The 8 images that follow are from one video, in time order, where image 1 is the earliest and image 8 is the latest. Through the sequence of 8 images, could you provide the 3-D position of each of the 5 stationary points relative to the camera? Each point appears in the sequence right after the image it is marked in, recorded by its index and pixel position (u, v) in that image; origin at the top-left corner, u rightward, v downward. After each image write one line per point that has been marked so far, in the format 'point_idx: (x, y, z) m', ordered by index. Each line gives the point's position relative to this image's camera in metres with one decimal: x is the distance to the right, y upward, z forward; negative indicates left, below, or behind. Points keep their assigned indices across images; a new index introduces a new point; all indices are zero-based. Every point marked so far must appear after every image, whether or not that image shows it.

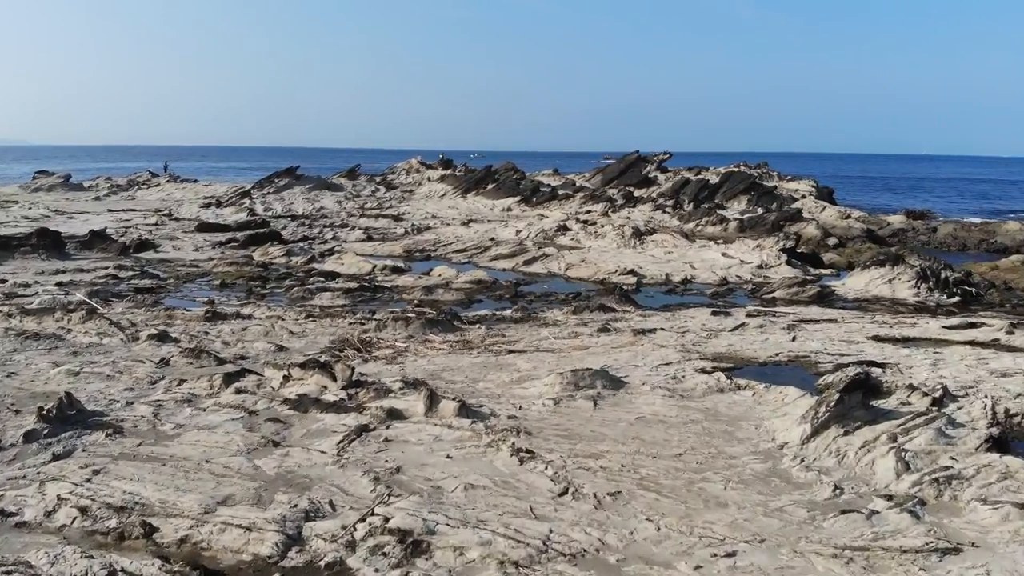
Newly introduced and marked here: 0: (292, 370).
0: (-3.1, -1.2, +10.2) m
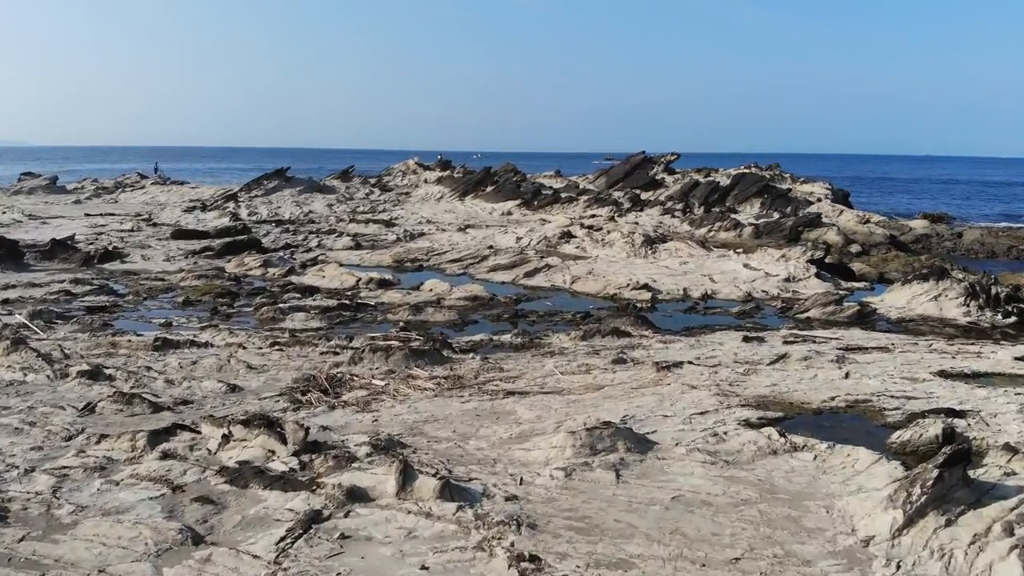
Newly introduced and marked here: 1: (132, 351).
0: (-3.1, -1.6, +8.1) m
1: (-6.5, -1.1, +12.6) m
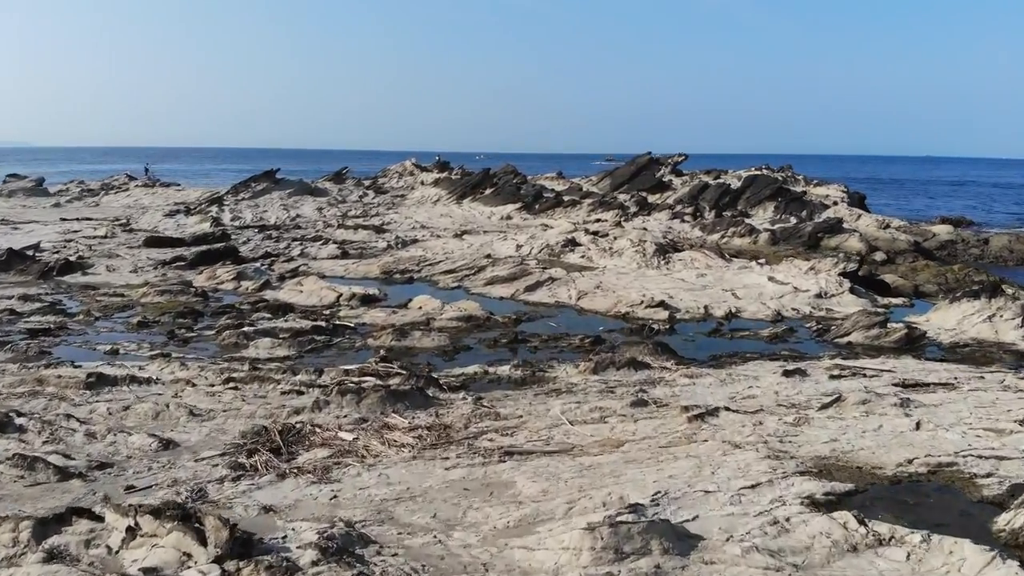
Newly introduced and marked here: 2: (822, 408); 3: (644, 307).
0: (-3.1, -1.9, +6.2) m
1: (-6.6, -1.5, +10.6) m
2: (+4.1, -1.6, +9.7) m
3: (+2.8, -0.4, +15.3) m
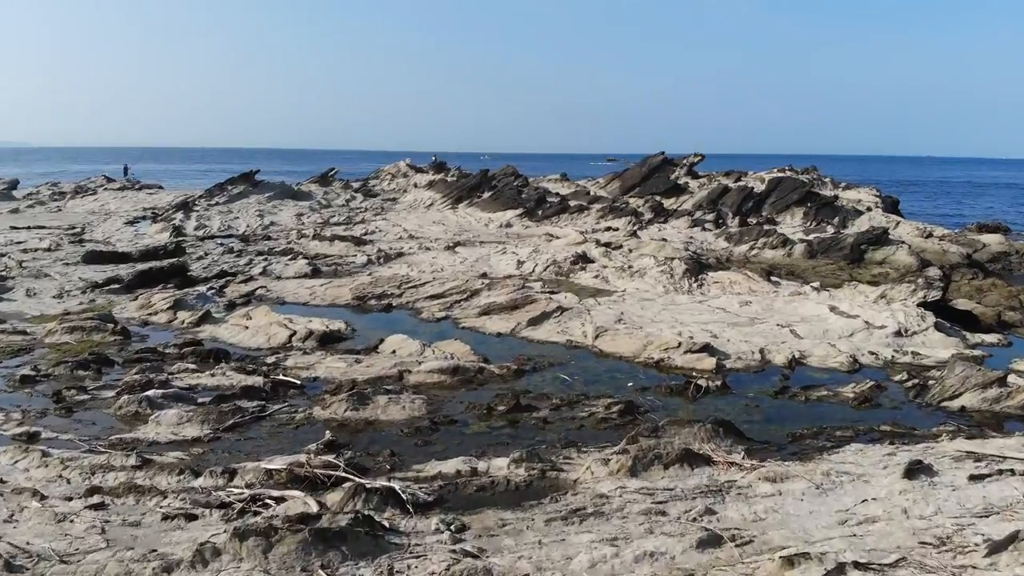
0: (-3.1, -2.6, +2.7) m
1: (-6.6, -2.1, +7.1) m
2: (+4.1, -2.2, +6.2) m
3: (+2.8, -1.1, +11.9) m
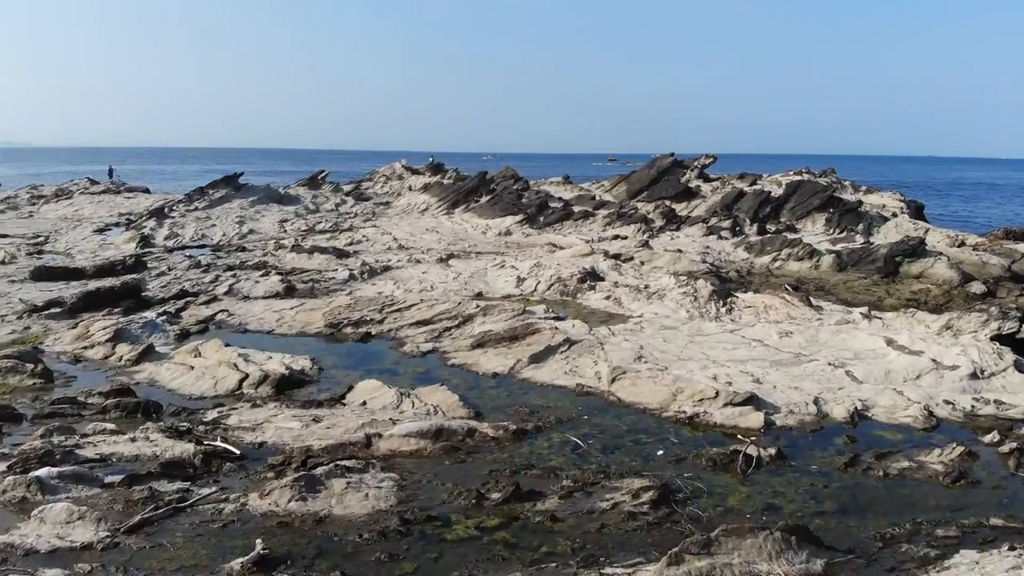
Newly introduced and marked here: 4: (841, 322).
0: (-3.2, -3.1, +0.5) m
1: (-6.6, -2.6, +4.9) m
2: (+4.1, -2.7, +4.0) m
3: (+2.8, -1.6, +9.6) m
4: (+6.0, -0.6, +13.3) m
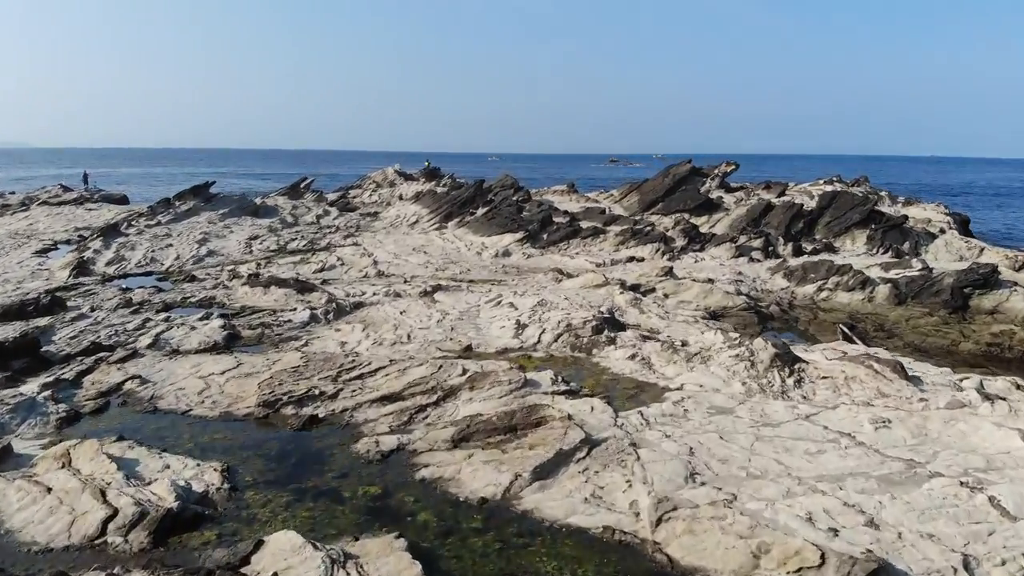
0: (-3.2, -4.1, -3.0) m
1: (-6.6, -3.6, +1.5) m
2: (+4.0, -3.7, +0.5) m
3: (+2.7, -2.5, +6.2) m
4: (+5.9, -1.5, +9.8) m
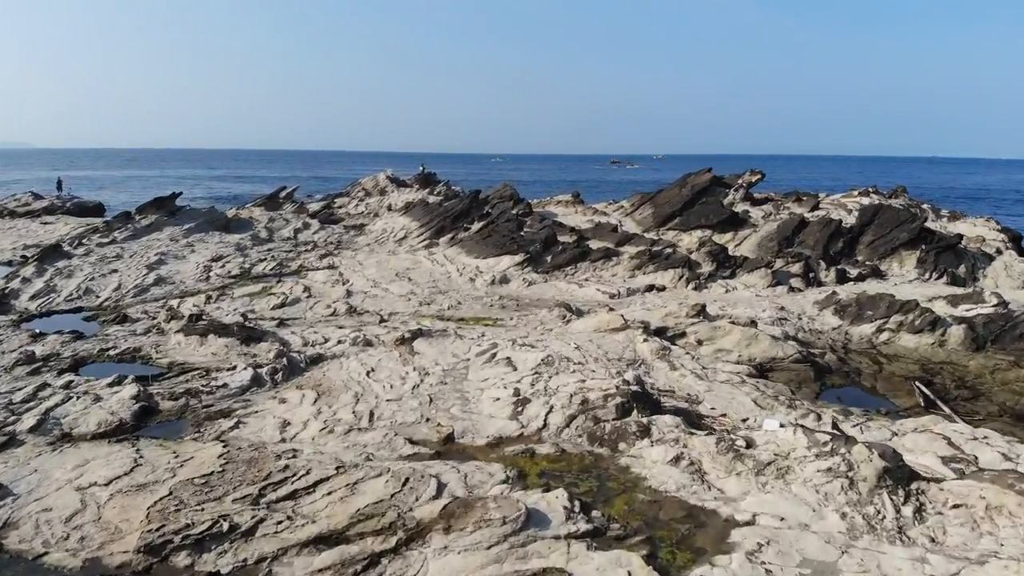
0: (-3.3, -5.0, -6.2) m
1: (-6.7, -4.5, -1.8) m
2: (+4.0, -4.6, -2.8) m
3: (+2.7, -3.4, +2.9) m
4: (+5.9, -2.4, +6.6) m
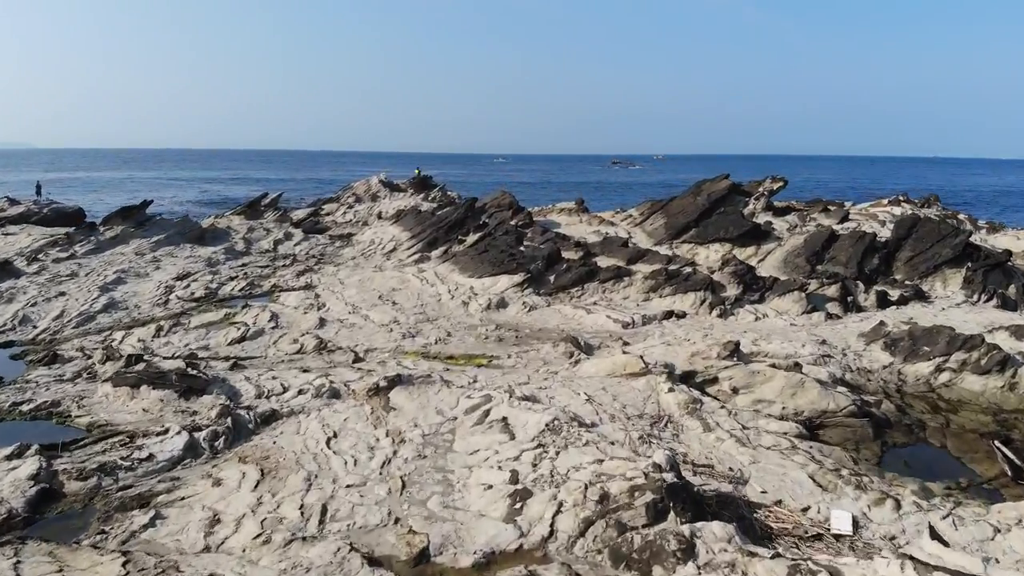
0: (-3.3, -5.6, -8.6) m
1: (-6.7, -5.1, -4.1) m
2: (+3.9, -5.2, -5.1) m
3: (+2.6, -4.0, +0.6) m
4: (+5.8, -3.0, +4.2) m
